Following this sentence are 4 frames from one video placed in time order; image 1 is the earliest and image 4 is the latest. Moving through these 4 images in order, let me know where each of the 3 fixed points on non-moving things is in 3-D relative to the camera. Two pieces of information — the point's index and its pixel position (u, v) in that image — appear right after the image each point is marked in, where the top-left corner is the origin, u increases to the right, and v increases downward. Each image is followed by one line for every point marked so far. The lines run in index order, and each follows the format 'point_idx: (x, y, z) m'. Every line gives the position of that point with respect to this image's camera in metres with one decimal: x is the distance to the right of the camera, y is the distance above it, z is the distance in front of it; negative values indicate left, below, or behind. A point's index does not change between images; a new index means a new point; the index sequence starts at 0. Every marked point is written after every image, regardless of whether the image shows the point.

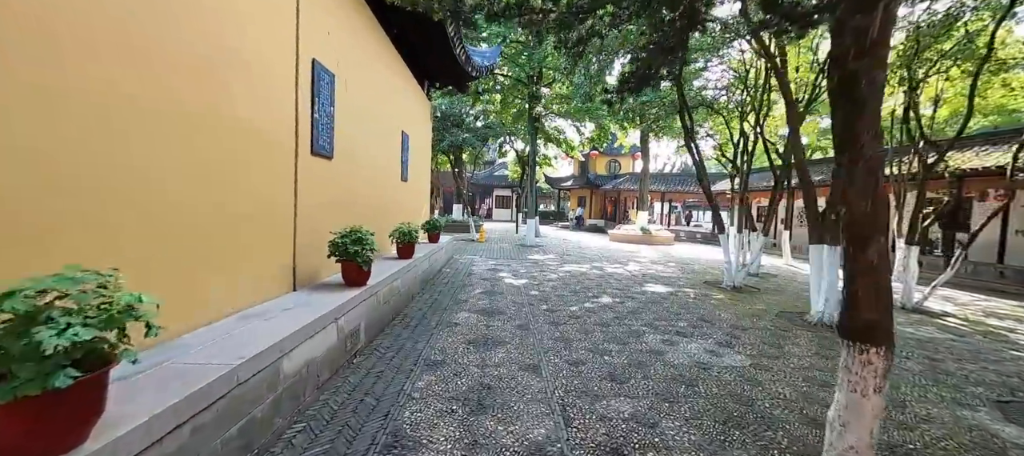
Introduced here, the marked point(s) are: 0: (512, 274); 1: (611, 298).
0: (0.0, -1.0, +7.8) m
1: (+1.5, -1.1, +5.9) m
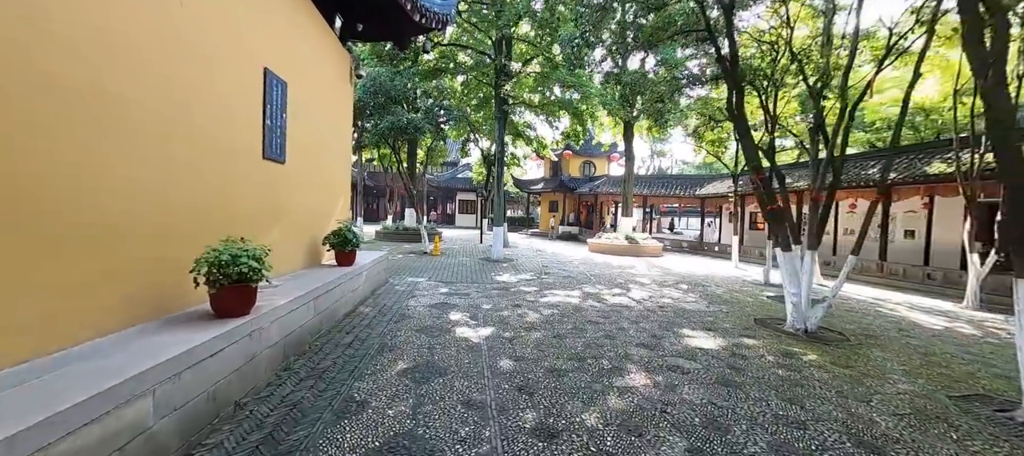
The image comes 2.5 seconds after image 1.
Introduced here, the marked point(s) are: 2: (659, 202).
0: (-0.6, -1.1, +5.0) m
1: (+1.2, -1.3, +3.2) m
2: (+7.7, +1.4, +19.6) m
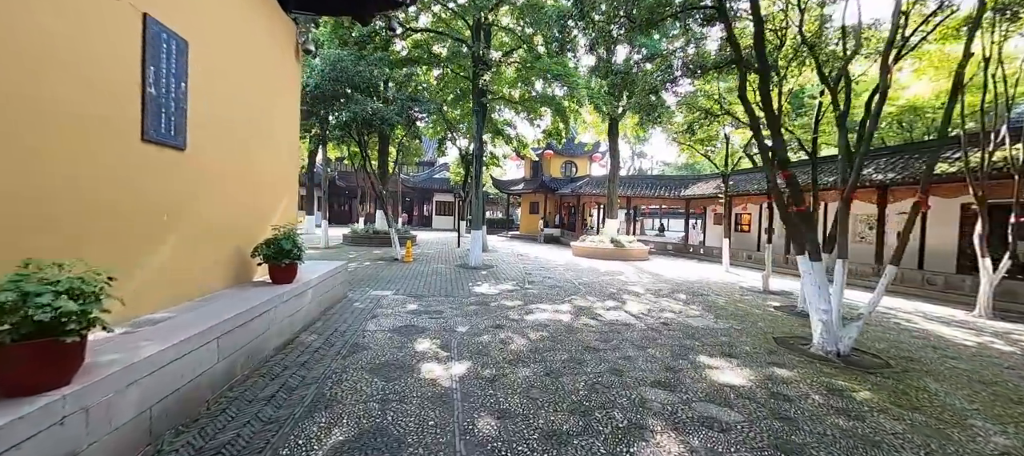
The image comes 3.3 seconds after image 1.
0: (-0.8, -1.2, +4.0) m
1: (+1.0, -1.3, +2.3) m
2: (+6.7, +1.3, +19.1) m
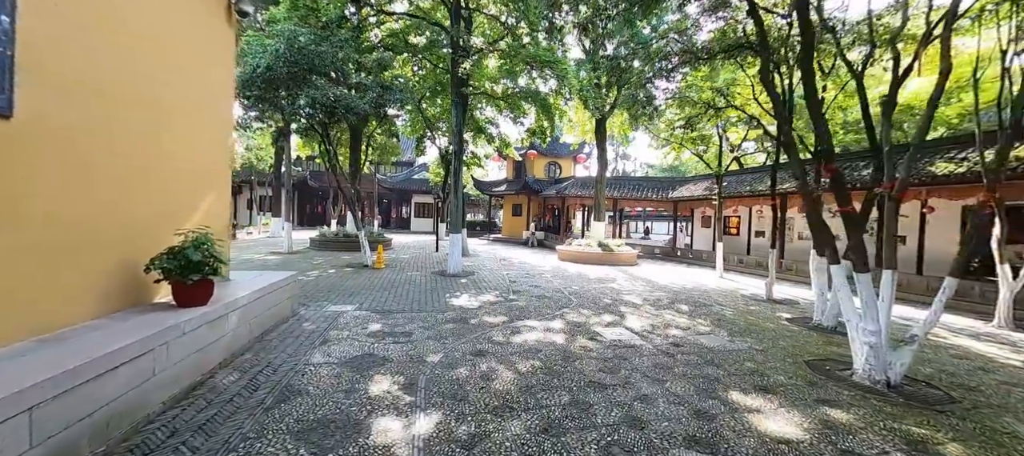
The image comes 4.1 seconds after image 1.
0: (-0.9, -1.2, +3.1) m
1: (+1.0, -1.3, +1.5) m
2: (+5.8, +1.1, +18.6) m
